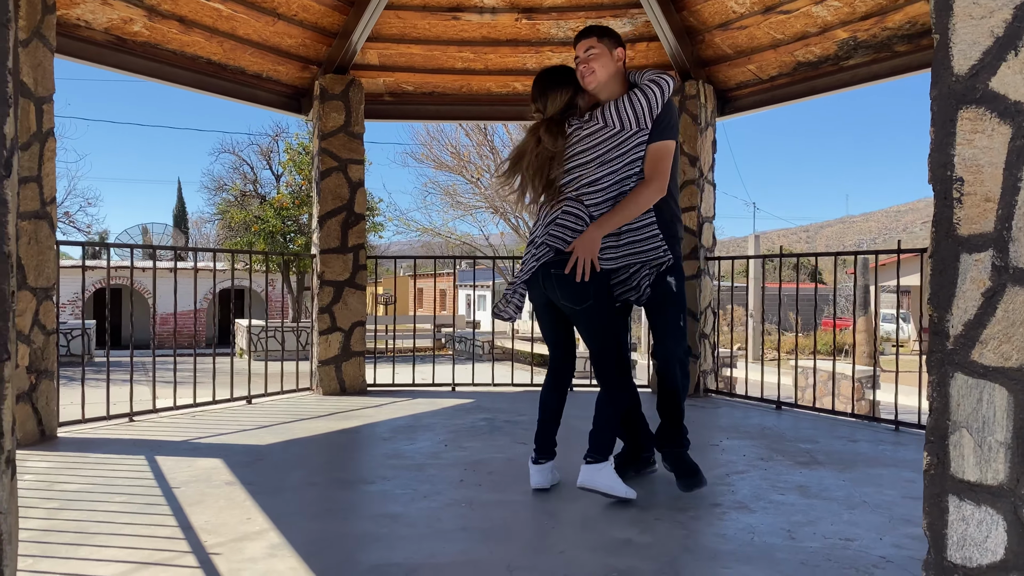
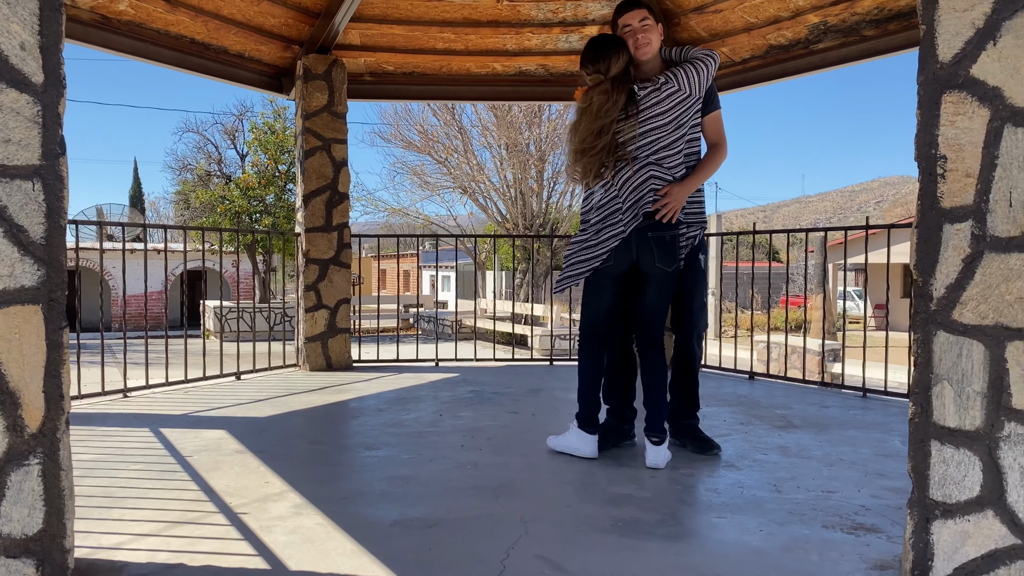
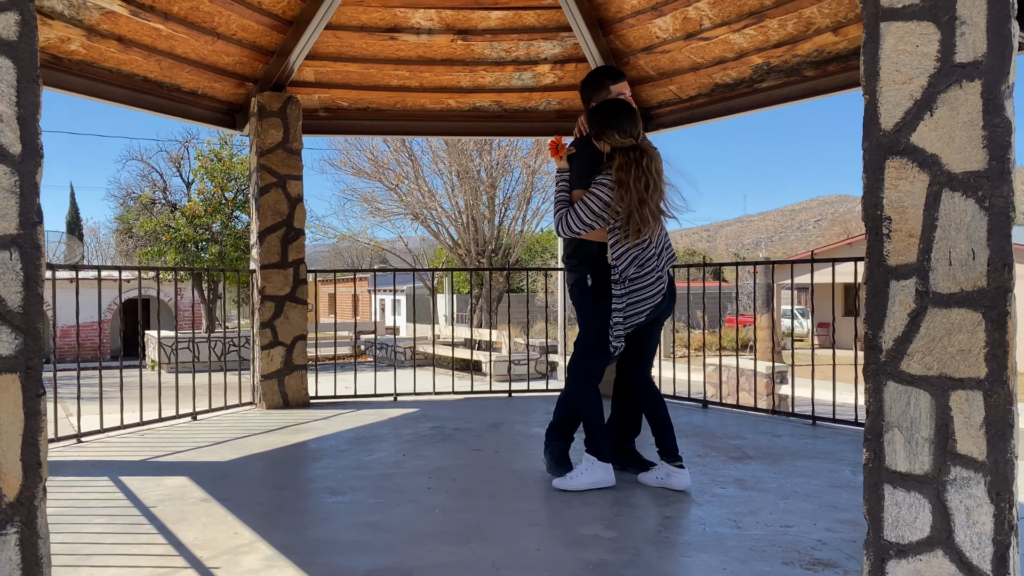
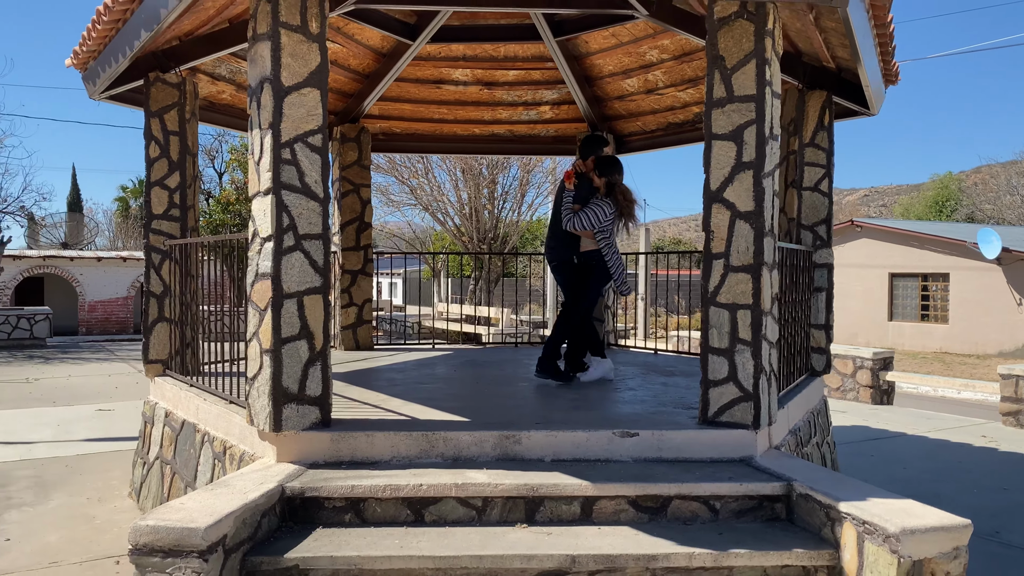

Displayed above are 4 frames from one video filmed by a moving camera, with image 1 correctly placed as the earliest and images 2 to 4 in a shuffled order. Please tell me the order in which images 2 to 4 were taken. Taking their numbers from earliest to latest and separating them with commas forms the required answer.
2, 3, 4
